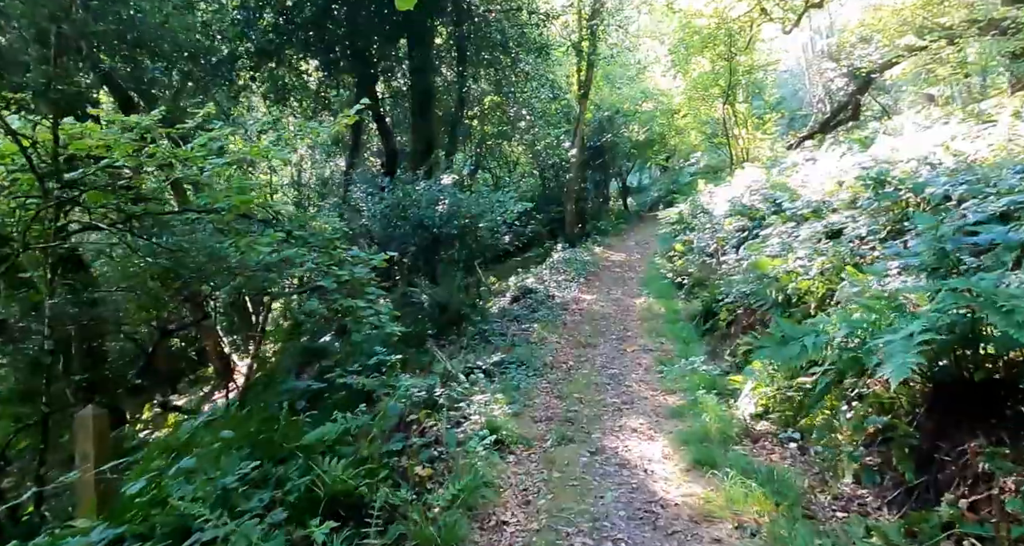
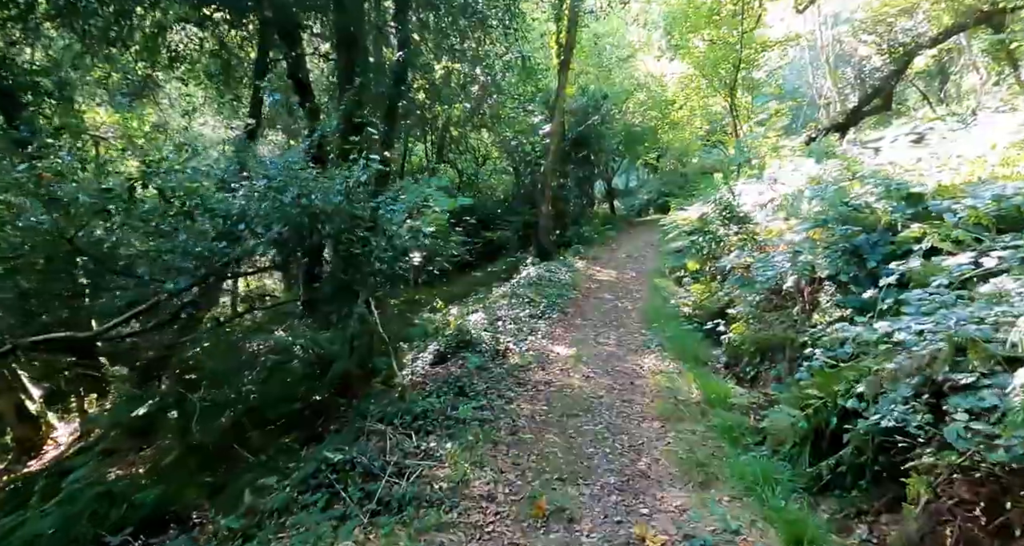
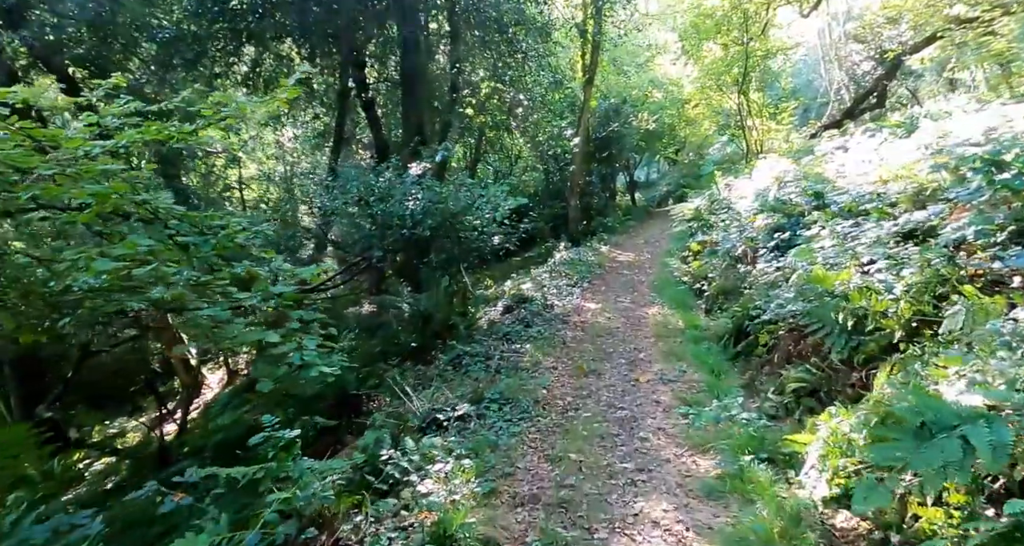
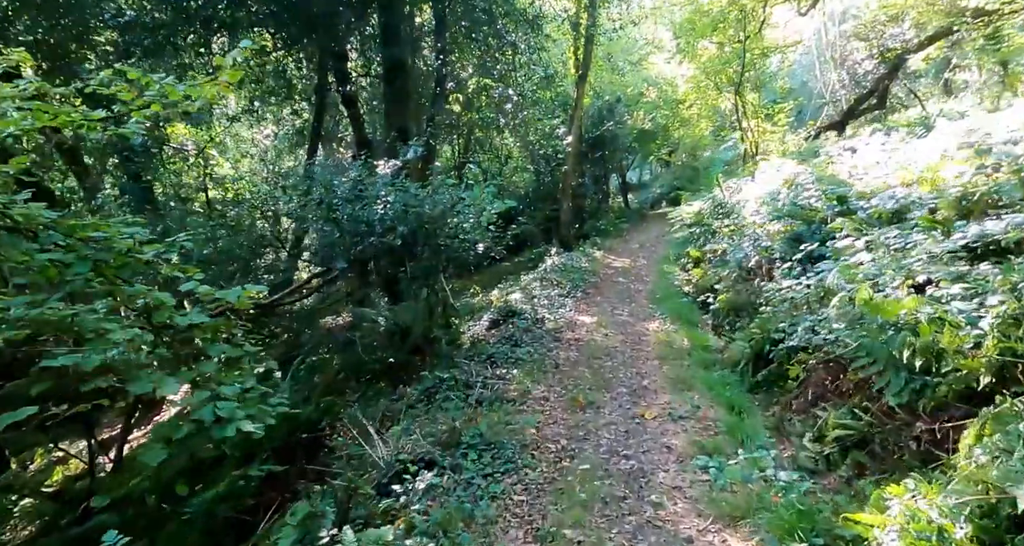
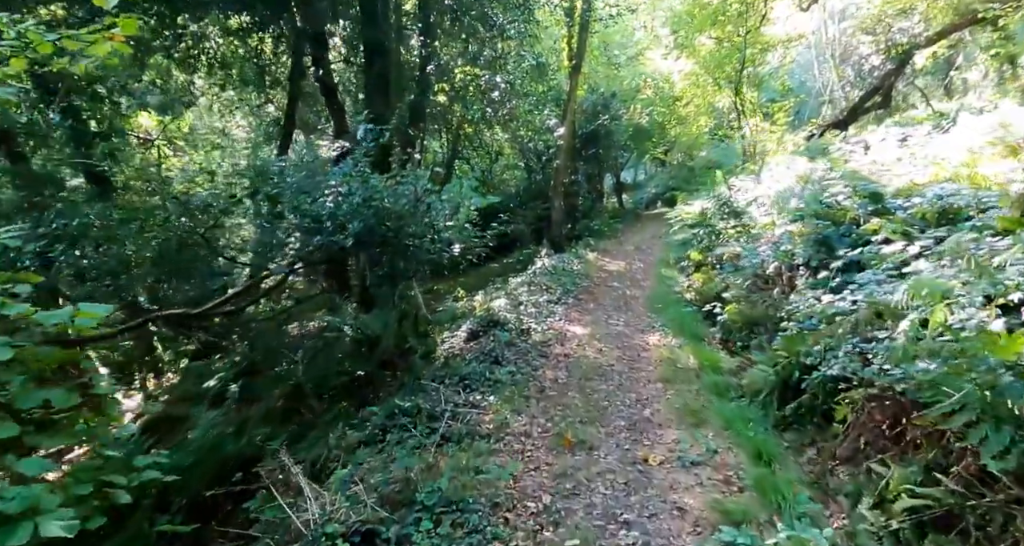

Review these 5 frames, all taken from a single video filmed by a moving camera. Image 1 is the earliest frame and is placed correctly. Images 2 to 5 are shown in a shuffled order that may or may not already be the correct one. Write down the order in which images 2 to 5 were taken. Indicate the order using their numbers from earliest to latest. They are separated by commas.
3, 4, 5, 2
